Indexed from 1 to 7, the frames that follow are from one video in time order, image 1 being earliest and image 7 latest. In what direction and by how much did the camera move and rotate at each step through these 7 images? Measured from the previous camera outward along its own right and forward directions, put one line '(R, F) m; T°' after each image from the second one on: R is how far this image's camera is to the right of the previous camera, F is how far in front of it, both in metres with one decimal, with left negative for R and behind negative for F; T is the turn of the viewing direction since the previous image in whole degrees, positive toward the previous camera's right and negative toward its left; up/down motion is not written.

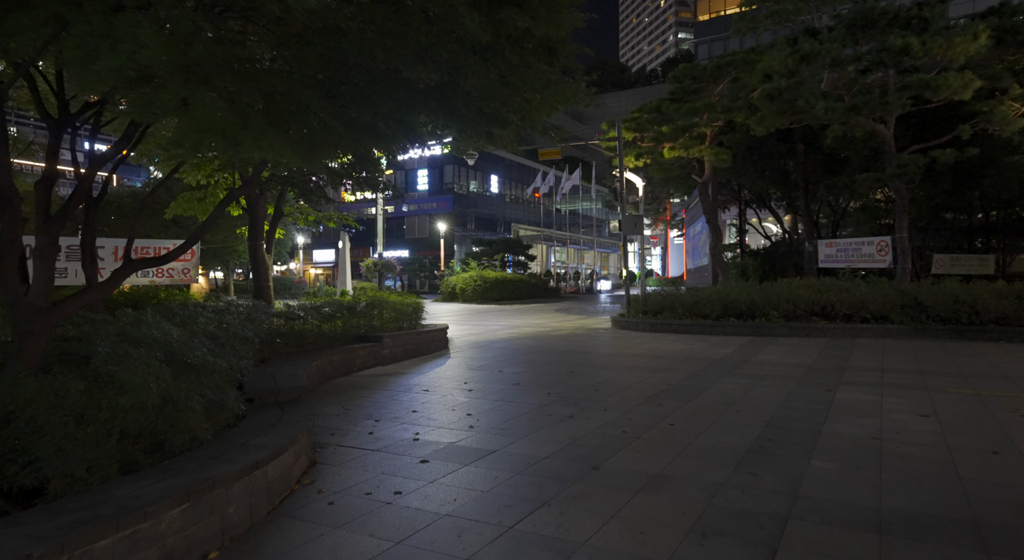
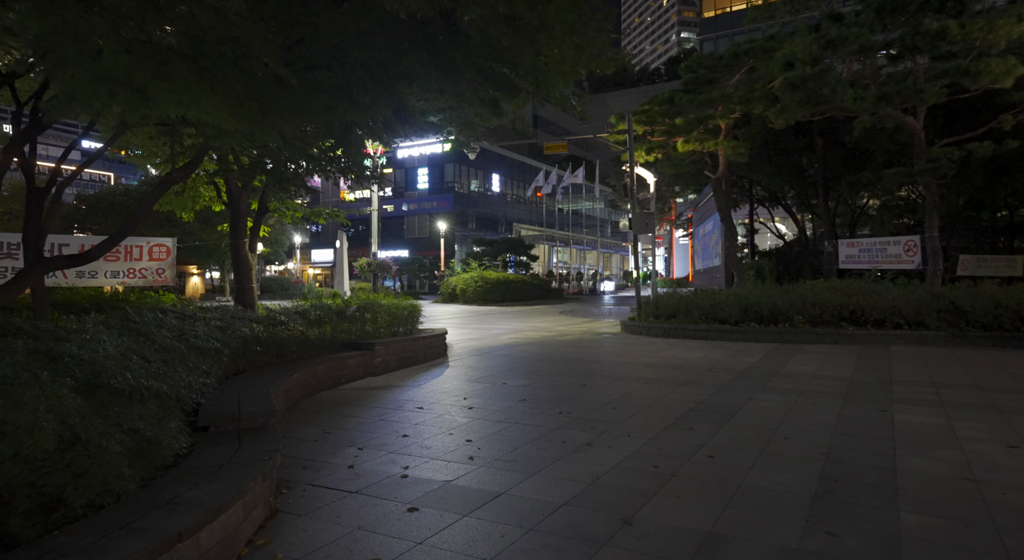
(-0.1, +1.2) m; 0°
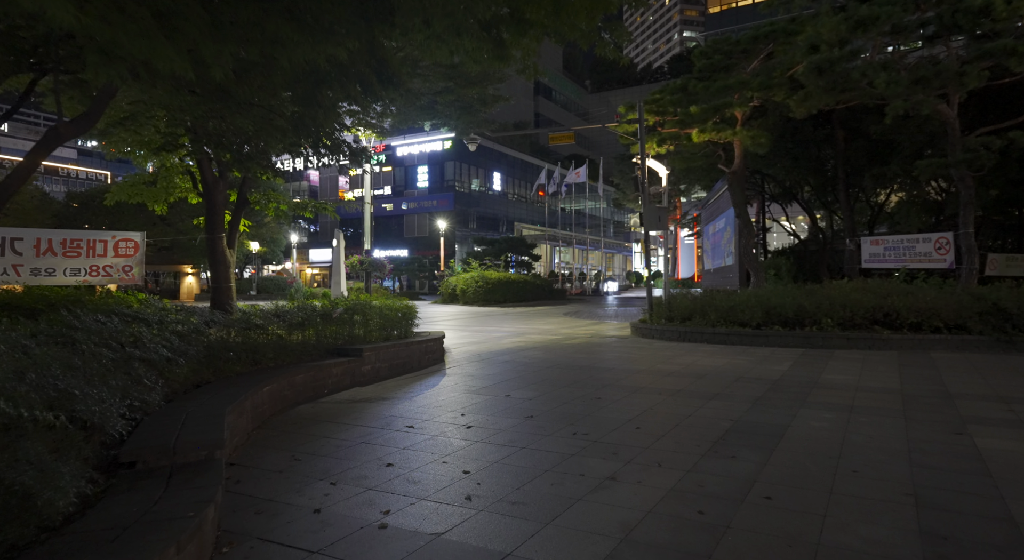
(0.0, +1.2) m; 0°
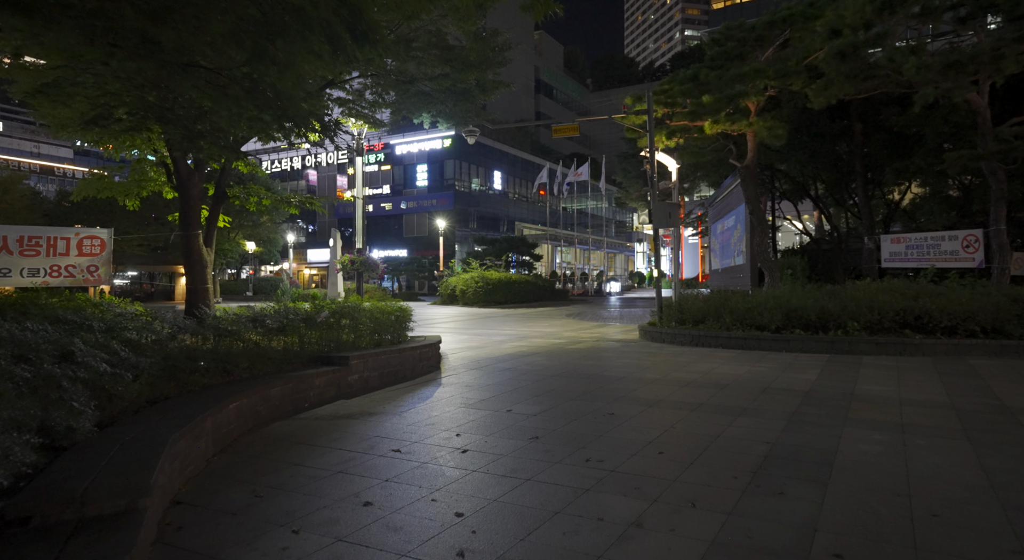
(0.0, +1.0) m; 0°
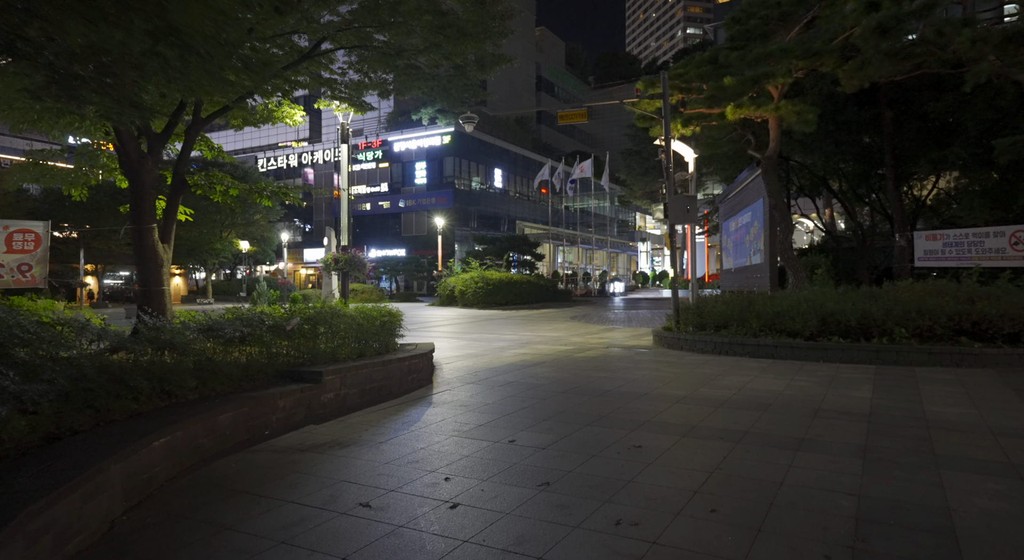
(0.0, +1.5) m; 0°
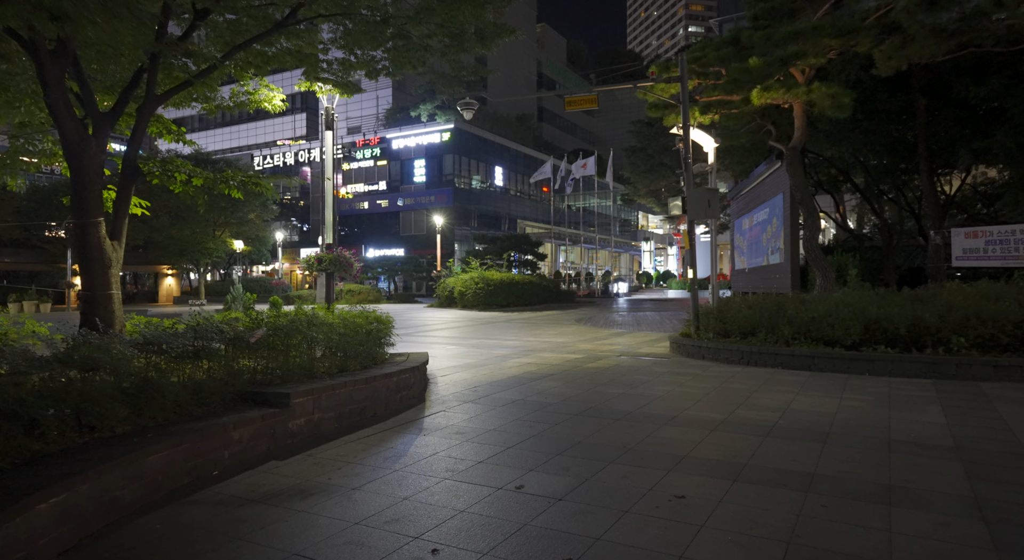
(-0.1, +1.4) m; 0°
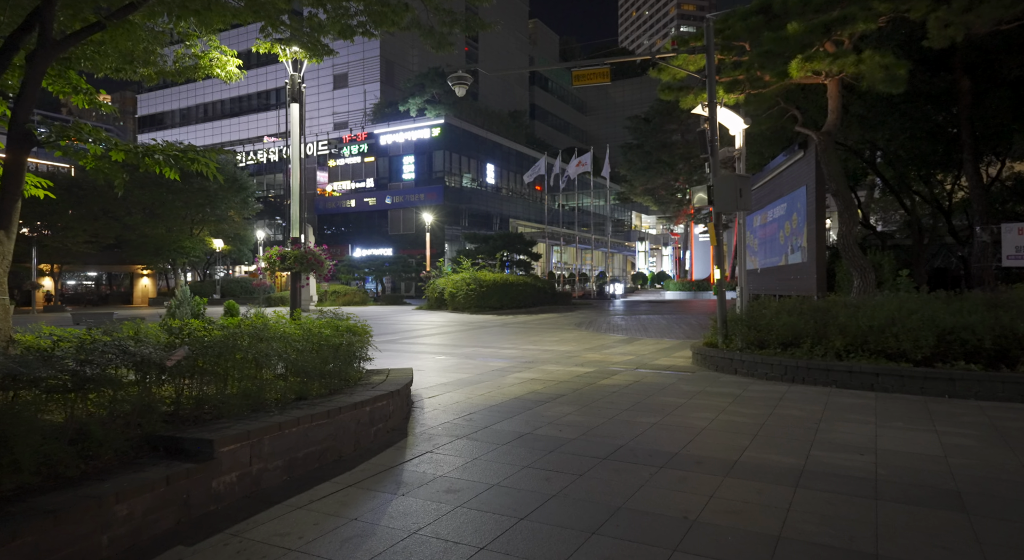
(-0.2, +1.9) m; +1°
